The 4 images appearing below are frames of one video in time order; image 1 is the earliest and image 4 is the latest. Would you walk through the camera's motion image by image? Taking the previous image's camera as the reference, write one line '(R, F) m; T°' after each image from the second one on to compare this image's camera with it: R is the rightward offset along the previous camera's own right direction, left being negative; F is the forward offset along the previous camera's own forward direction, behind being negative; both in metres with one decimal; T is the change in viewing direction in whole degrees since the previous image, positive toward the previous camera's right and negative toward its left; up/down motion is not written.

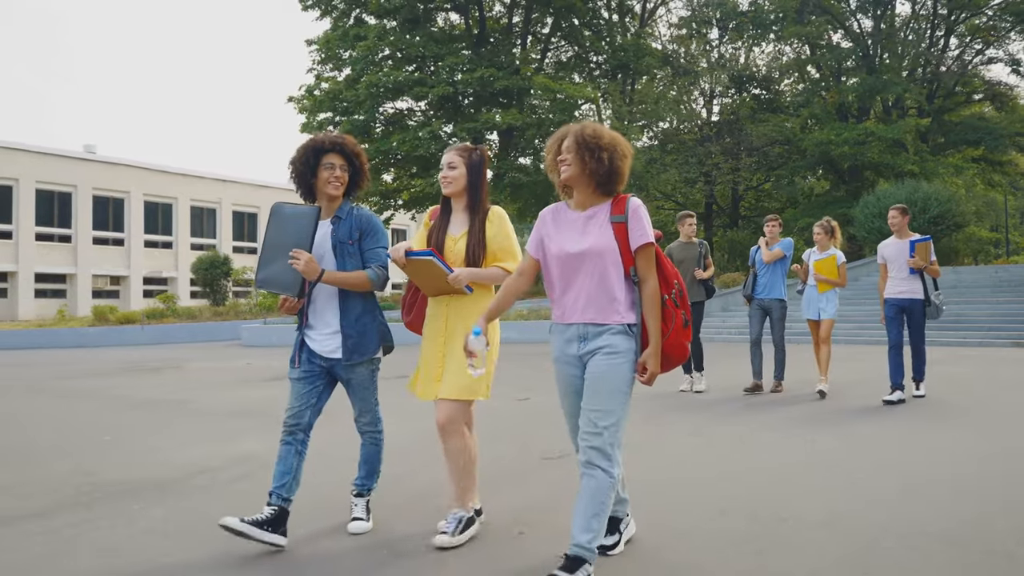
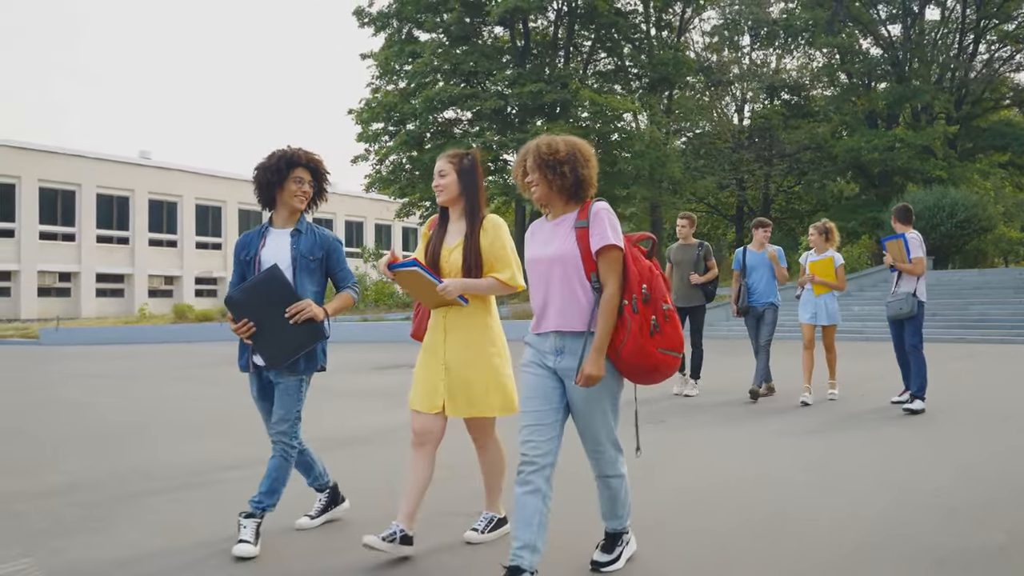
(+1.0, -0.8) m; -5°
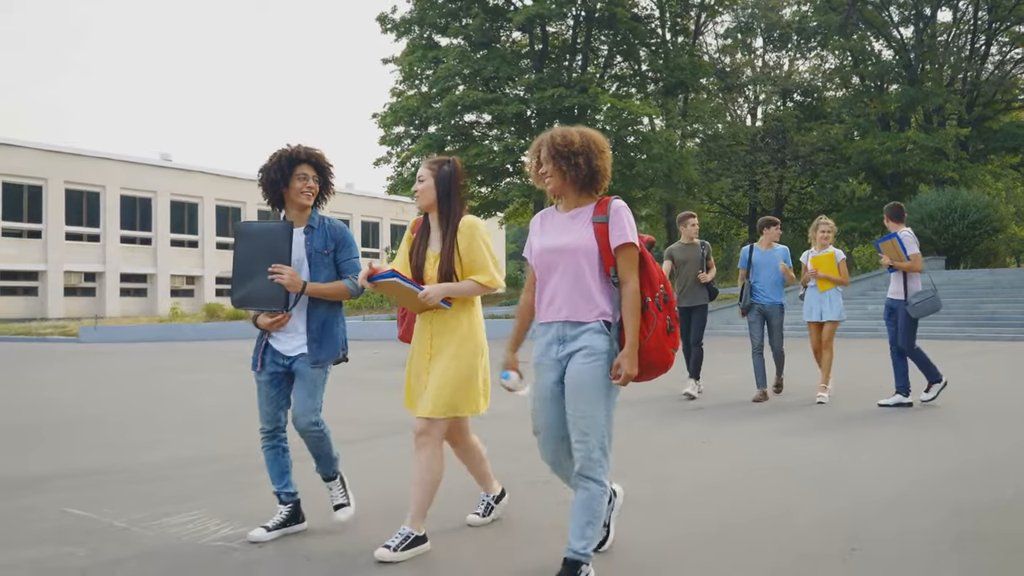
(+0.4, -0.3) m; -2°
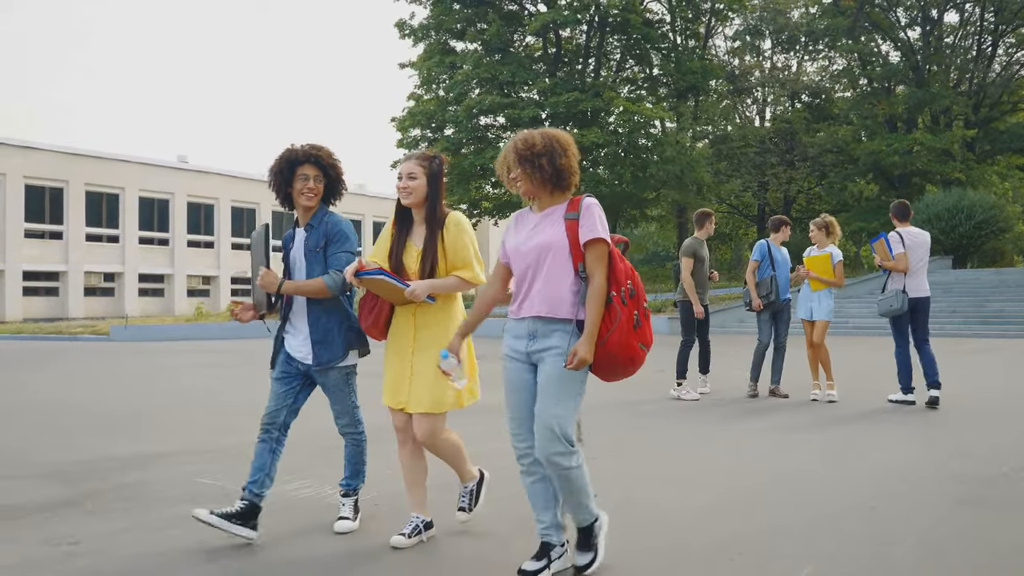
(+0.4, -0.3) m; -2°
